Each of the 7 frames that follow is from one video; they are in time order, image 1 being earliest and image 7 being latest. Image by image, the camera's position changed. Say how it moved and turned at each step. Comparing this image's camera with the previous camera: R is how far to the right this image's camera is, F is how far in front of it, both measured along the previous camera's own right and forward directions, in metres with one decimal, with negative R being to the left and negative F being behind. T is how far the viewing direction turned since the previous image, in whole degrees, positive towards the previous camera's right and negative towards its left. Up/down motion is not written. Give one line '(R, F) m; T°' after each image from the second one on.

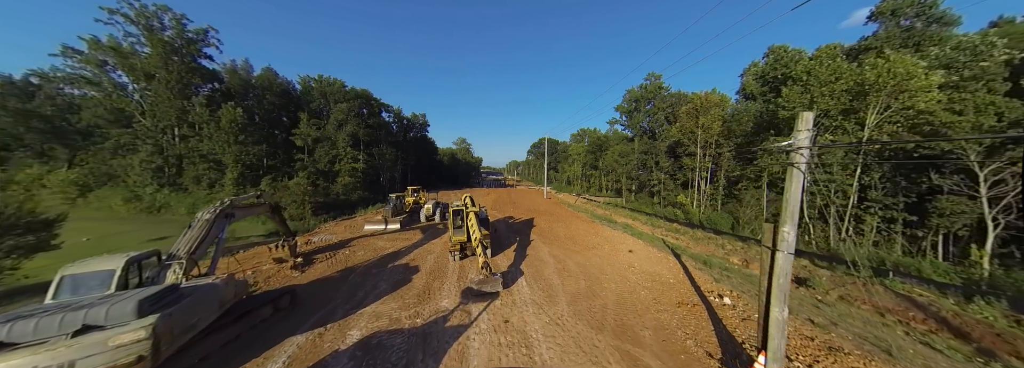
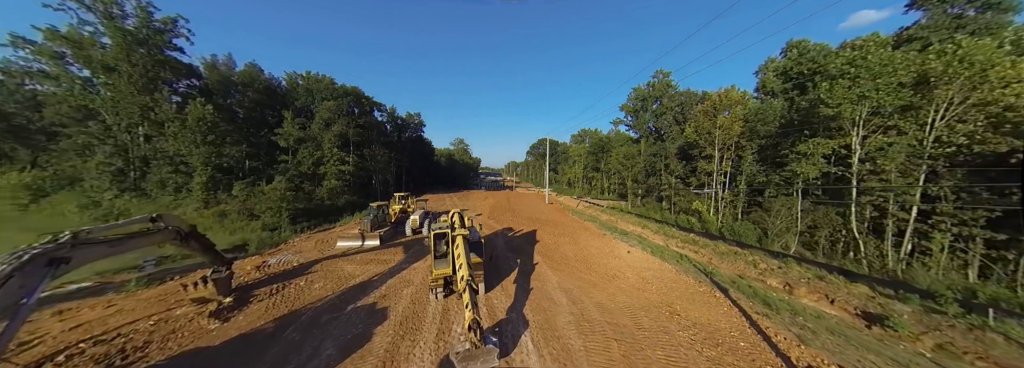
(0.0, +1.8) m; 0°
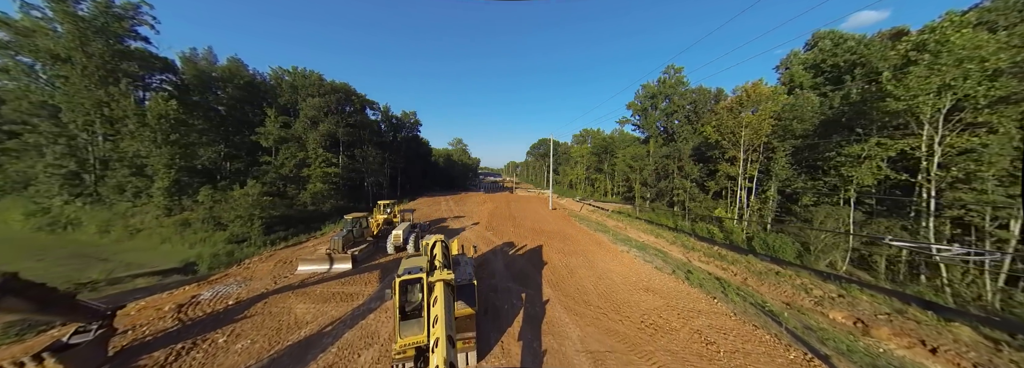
(-0.1, +1.9) m; 0°
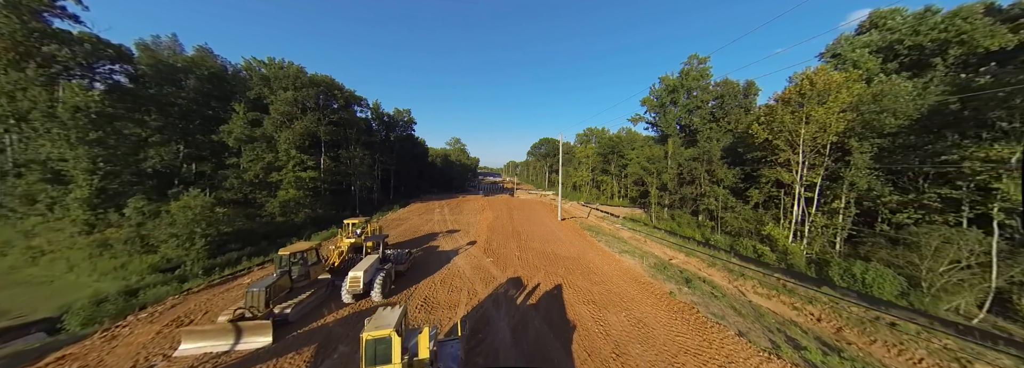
(-0.3, +3.0) m; 0°
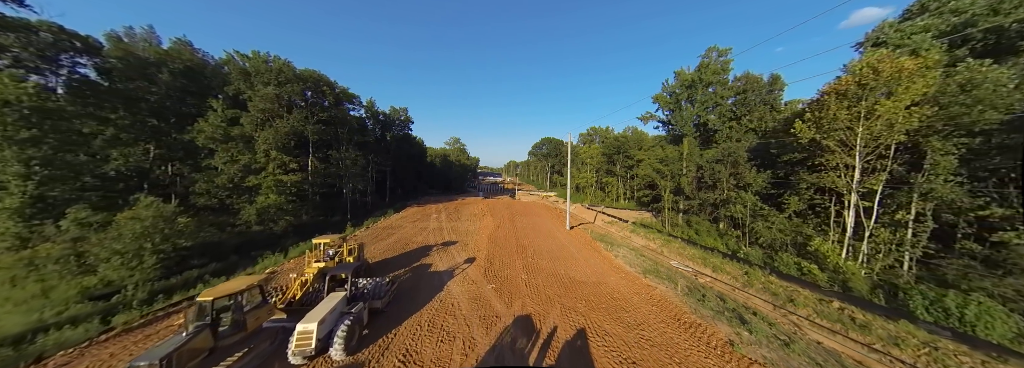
(-0.2, +1.9) m; 0°
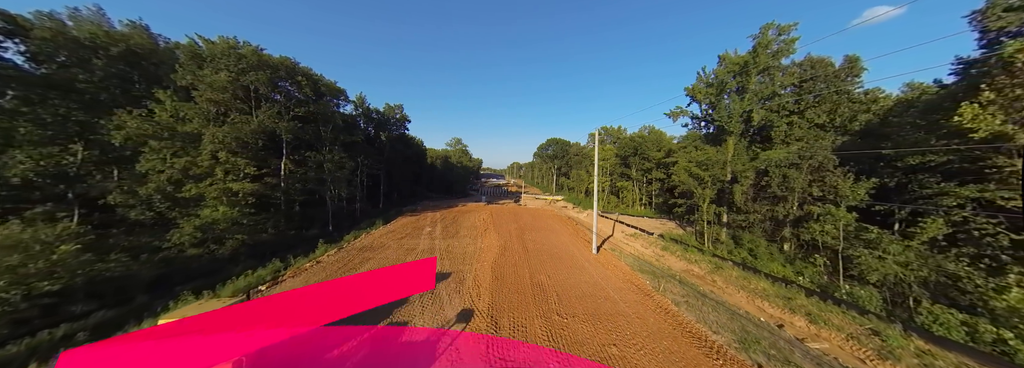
(-0.4, +3.9) m; -1°
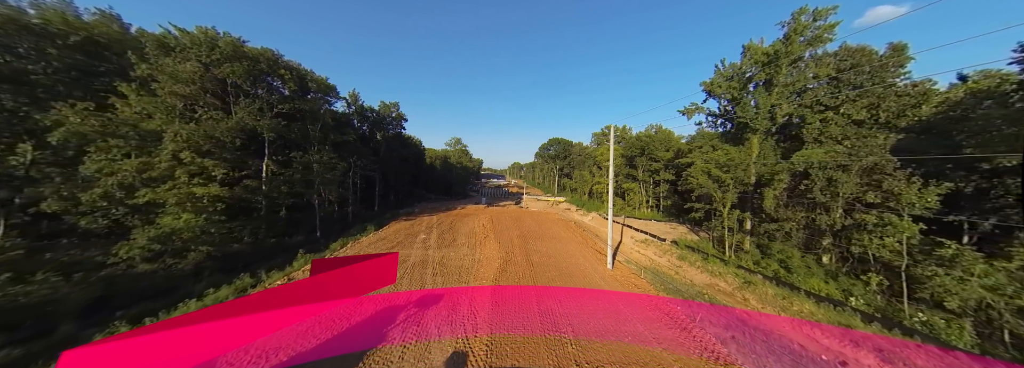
(-0.1, +1.8) m; 0°
